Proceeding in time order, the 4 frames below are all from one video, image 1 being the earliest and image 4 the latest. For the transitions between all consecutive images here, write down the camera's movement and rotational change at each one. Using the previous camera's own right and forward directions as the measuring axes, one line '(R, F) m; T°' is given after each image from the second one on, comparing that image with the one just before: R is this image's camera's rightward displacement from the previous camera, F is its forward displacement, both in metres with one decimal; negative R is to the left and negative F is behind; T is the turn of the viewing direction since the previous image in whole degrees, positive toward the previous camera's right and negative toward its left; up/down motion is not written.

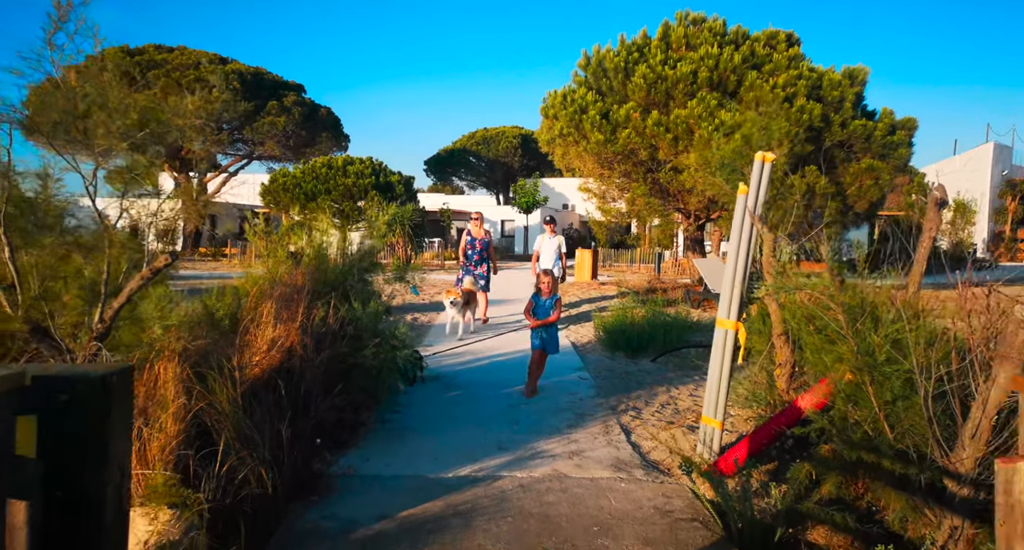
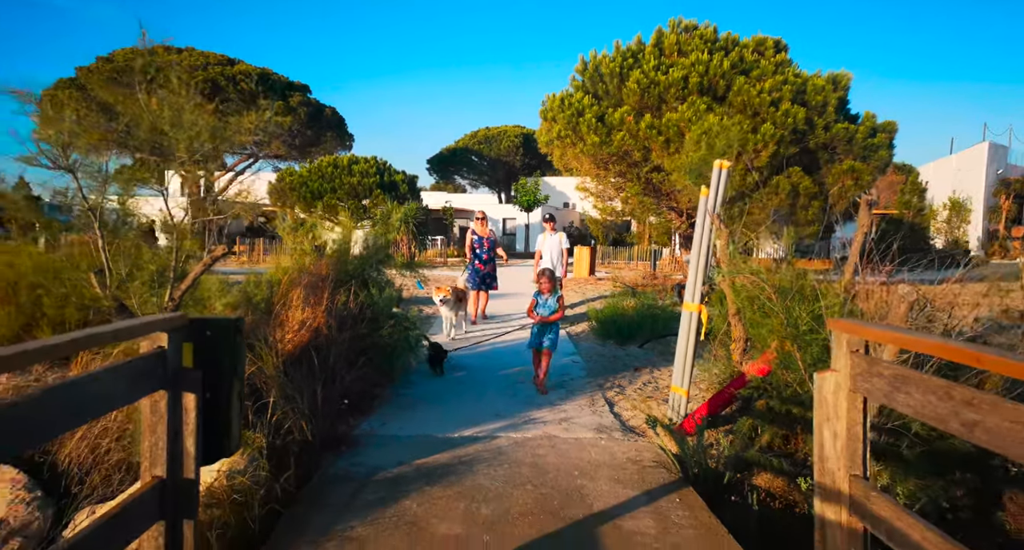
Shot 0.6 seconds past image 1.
(0.0, -0.7) m; 0°
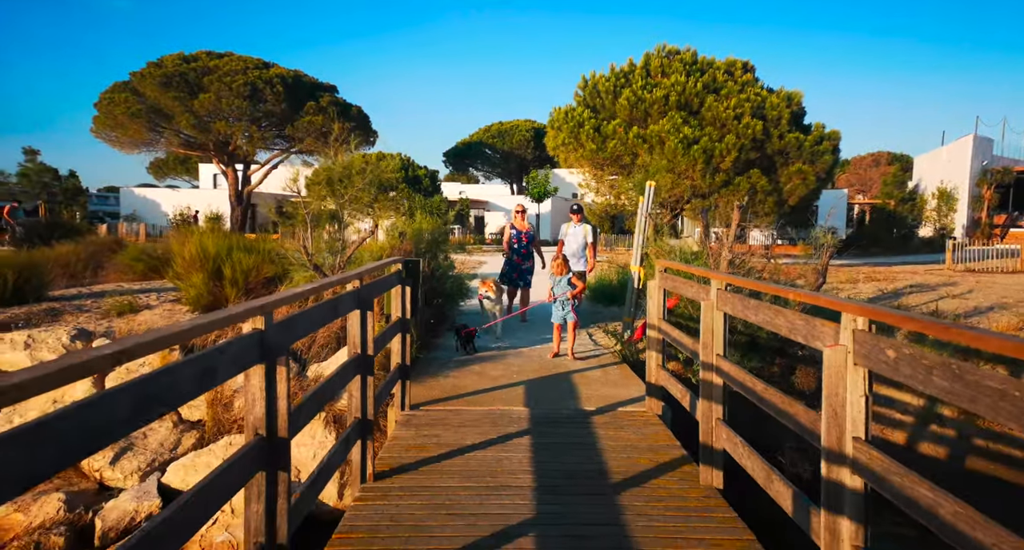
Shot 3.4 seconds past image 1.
(0.0, -3.1) m; -1°
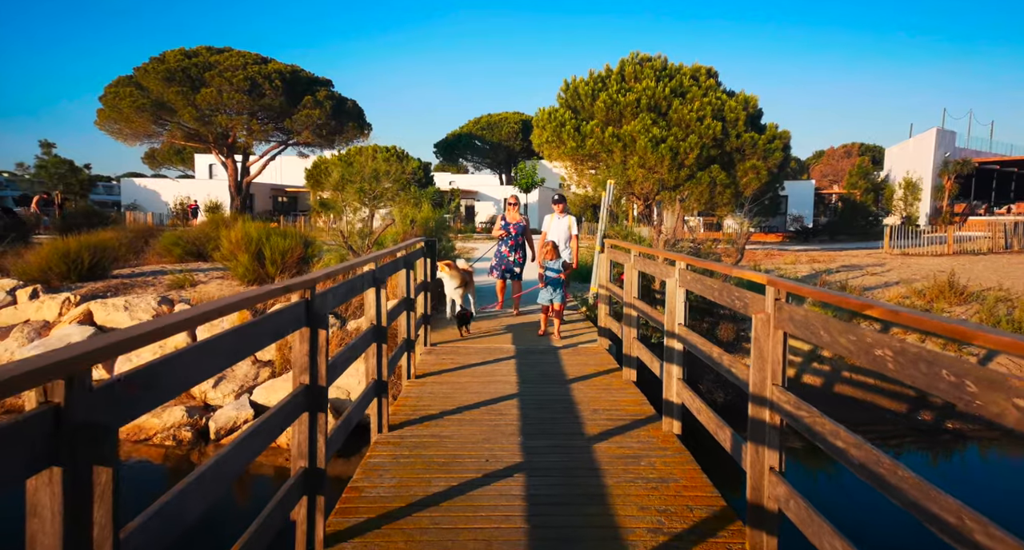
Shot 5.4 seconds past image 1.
(0.0, -2.0) m; +1°
